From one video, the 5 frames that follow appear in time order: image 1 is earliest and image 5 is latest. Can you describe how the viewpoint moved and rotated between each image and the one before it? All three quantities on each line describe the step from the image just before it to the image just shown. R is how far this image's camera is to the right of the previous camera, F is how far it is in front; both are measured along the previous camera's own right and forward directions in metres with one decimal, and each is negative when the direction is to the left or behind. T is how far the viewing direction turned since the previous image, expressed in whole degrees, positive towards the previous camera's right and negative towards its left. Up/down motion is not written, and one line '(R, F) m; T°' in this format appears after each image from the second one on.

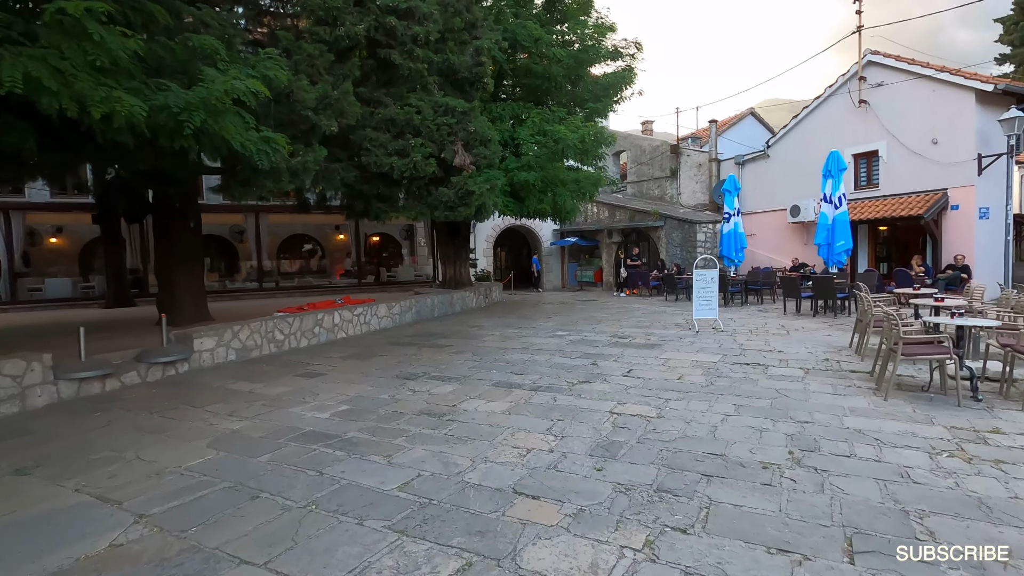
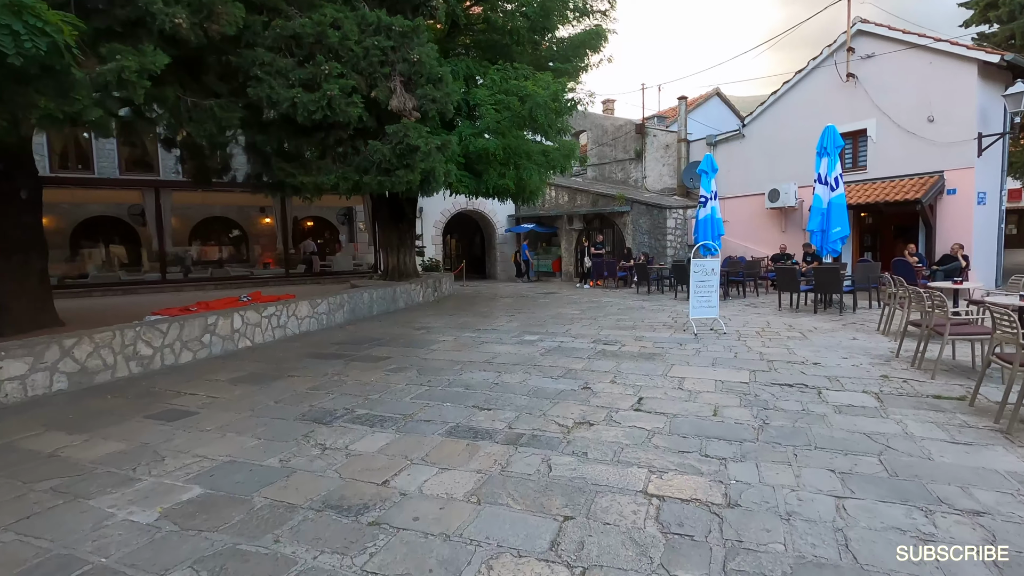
(-0.1, +2.0) m; +5°
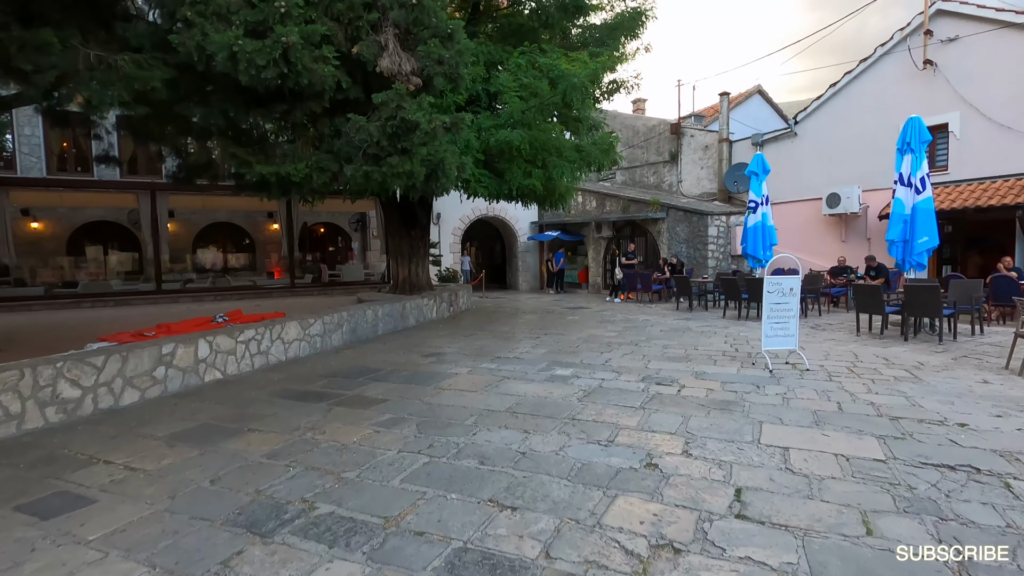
(-0.1, +1.5) m; -2°
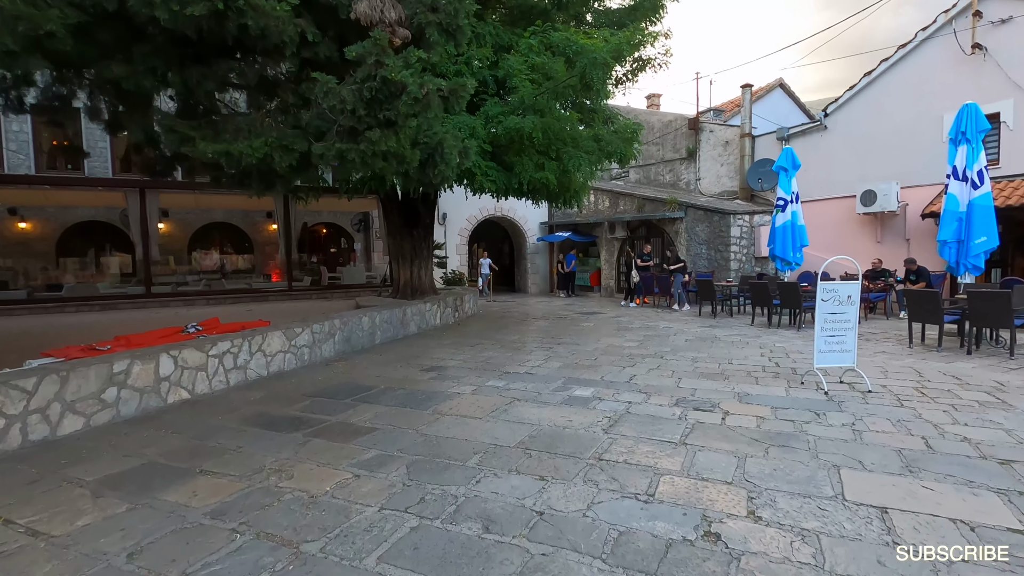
(0.0, +0.9) m; -1°
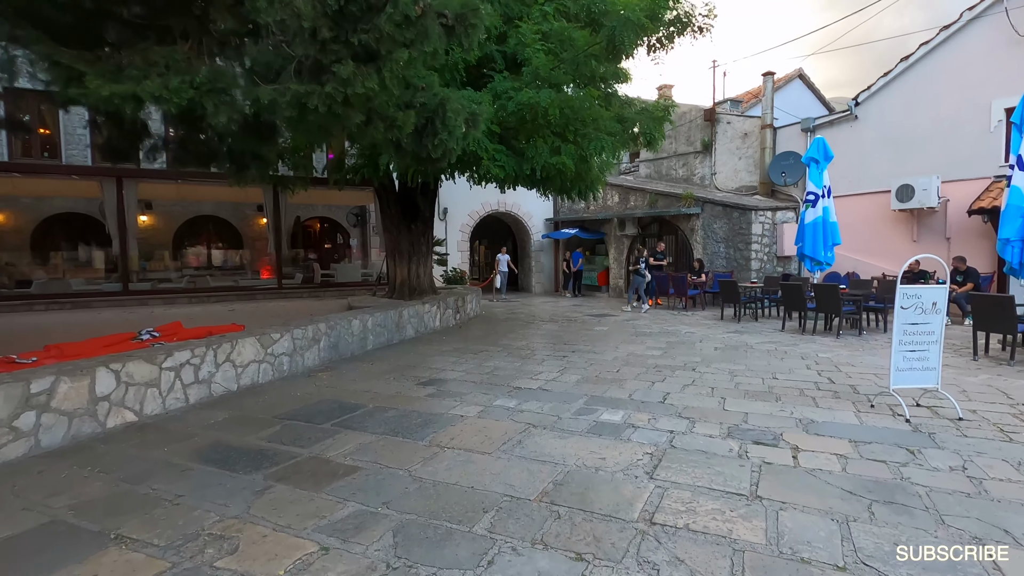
(-0.1, +0.9) m; 0°
